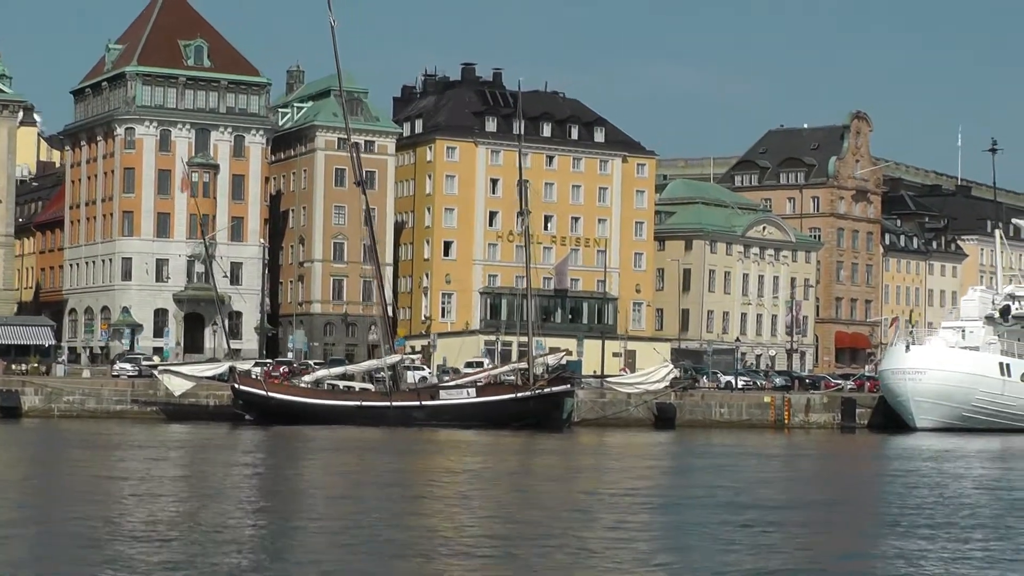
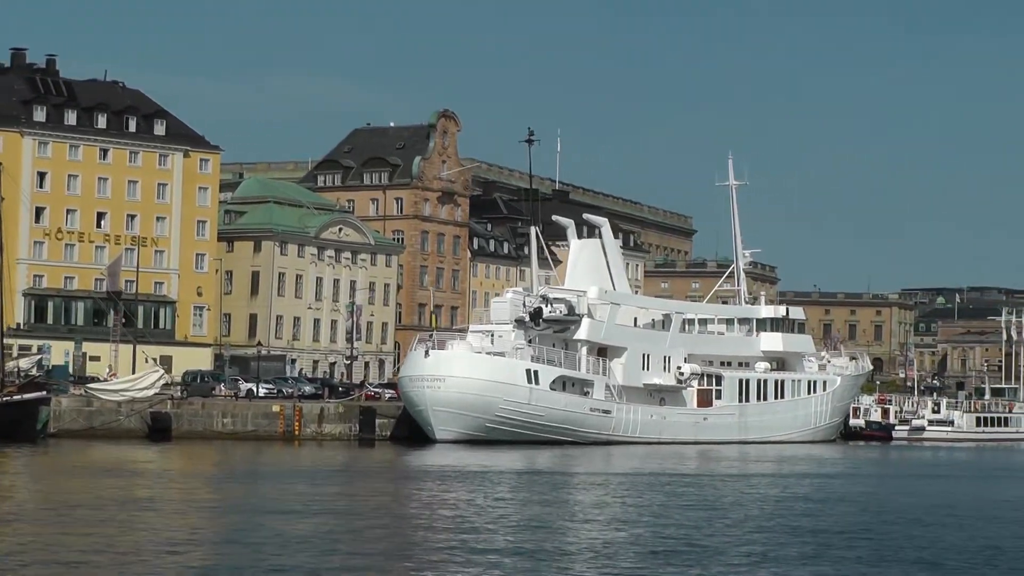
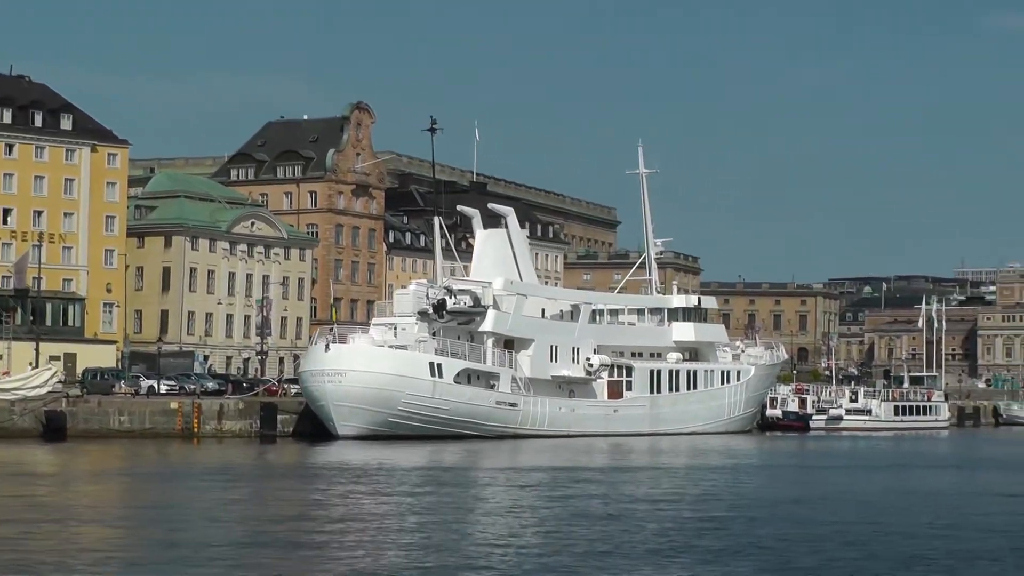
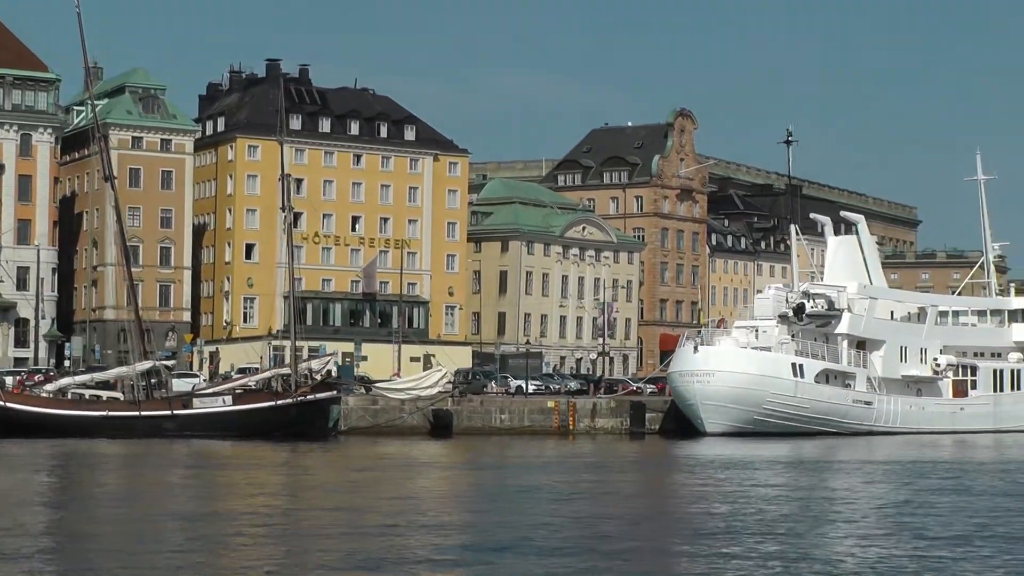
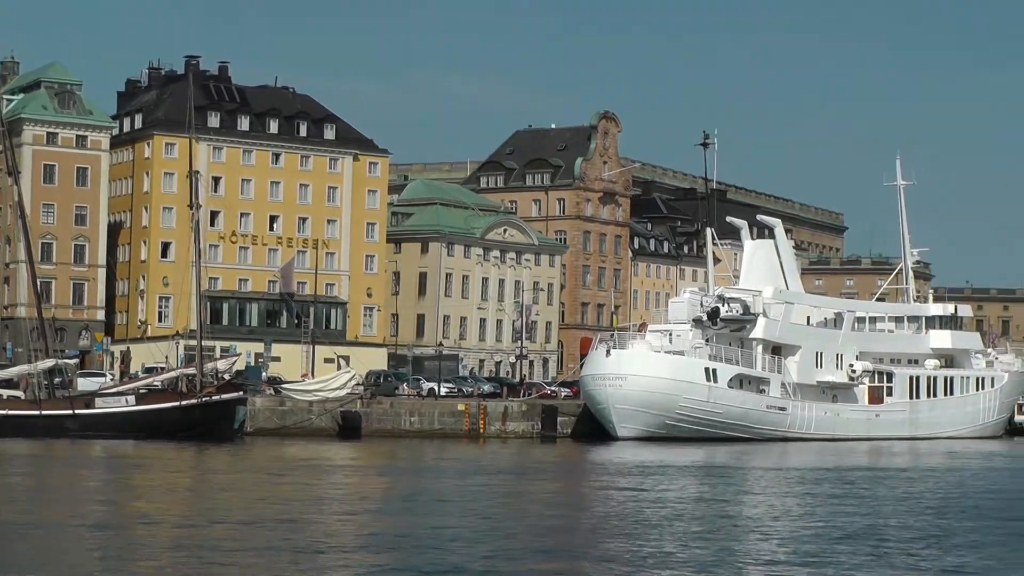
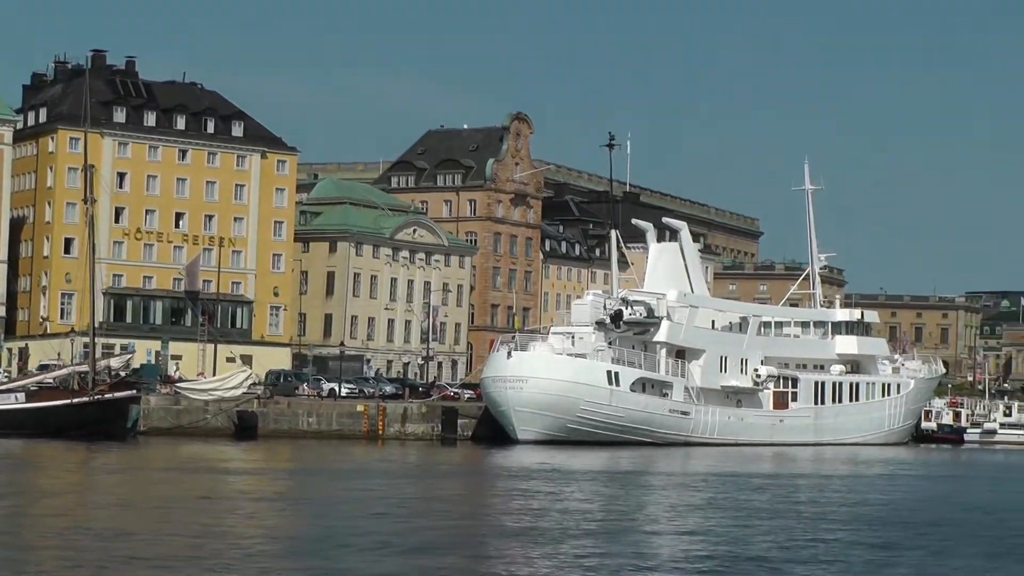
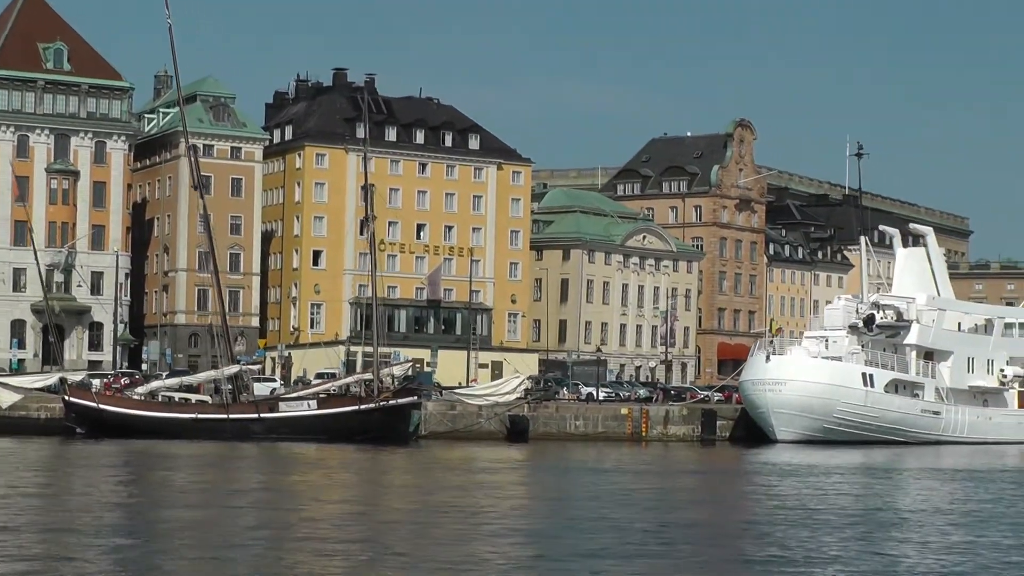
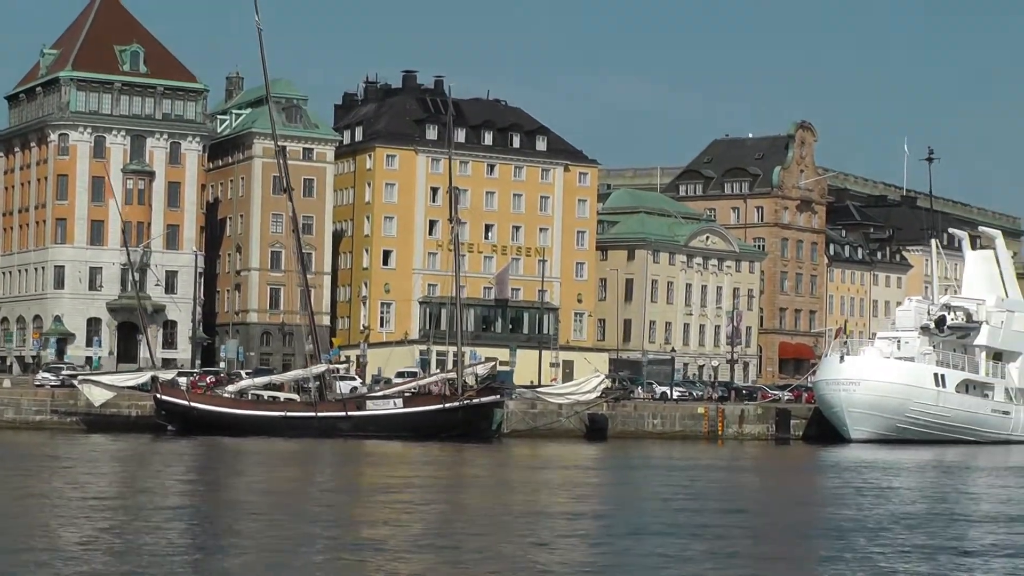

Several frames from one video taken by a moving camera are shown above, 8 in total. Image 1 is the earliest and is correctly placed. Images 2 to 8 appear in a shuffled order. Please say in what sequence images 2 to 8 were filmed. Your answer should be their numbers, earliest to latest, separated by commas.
8, 7, 4, 5, 6, 2, 3
